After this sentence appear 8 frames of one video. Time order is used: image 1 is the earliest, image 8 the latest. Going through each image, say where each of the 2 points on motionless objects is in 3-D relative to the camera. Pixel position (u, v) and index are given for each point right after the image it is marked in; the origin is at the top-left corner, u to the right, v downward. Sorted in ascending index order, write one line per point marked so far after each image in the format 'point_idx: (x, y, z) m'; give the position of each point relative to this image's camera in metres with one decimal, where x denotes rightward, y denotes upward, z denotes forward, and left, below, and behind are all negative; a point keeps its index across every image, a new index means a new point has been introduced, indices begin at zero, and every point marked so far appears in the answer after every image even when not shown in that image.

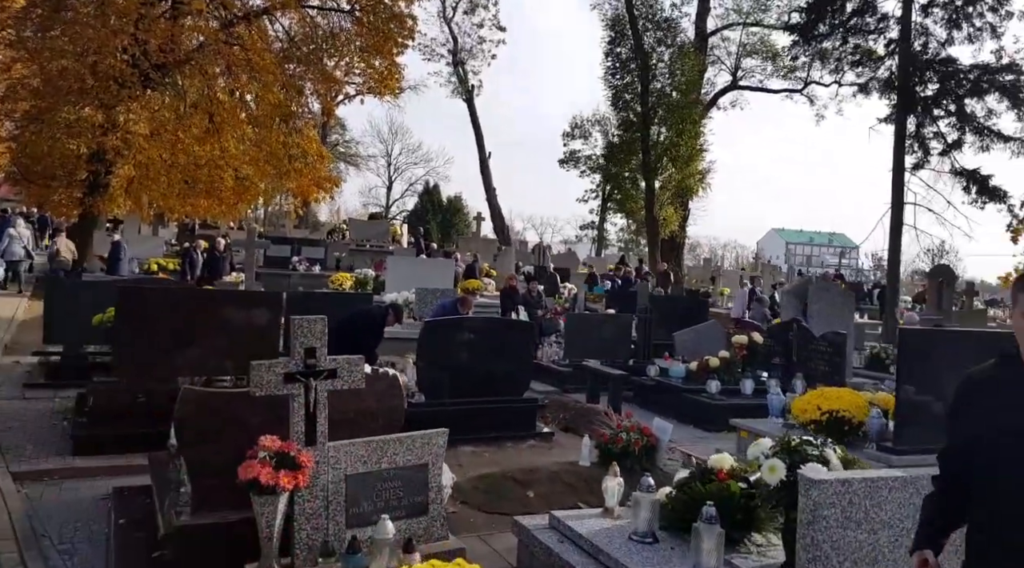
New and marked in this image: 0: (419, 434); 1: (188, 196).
0: (-0.5, -0.8, +4.2) m
1: (-6.1, +1.6, +14.6) m
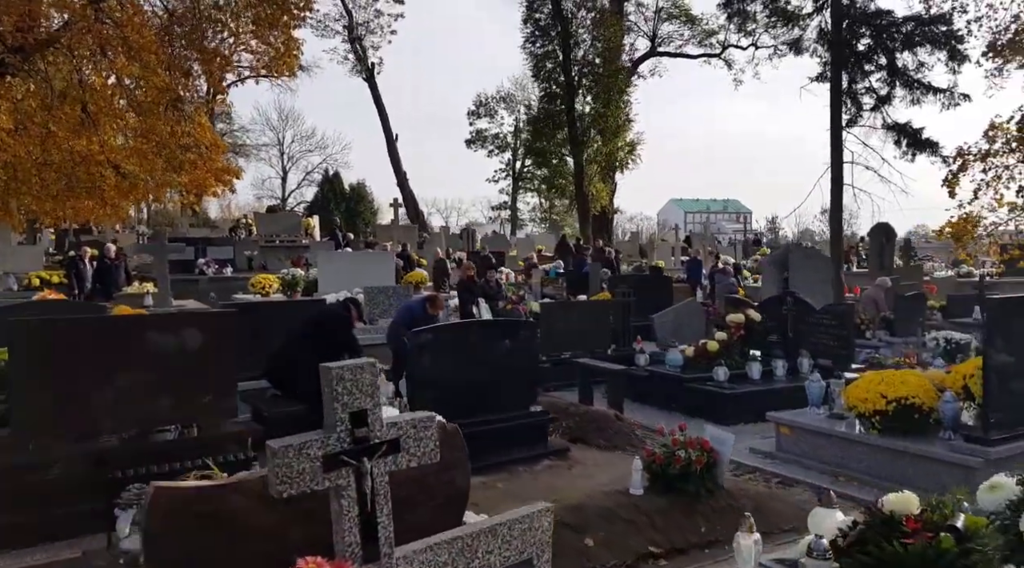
0: (0.0, -0.8, +2.9) m
1: (-7.0, +1.3, +12.5) m
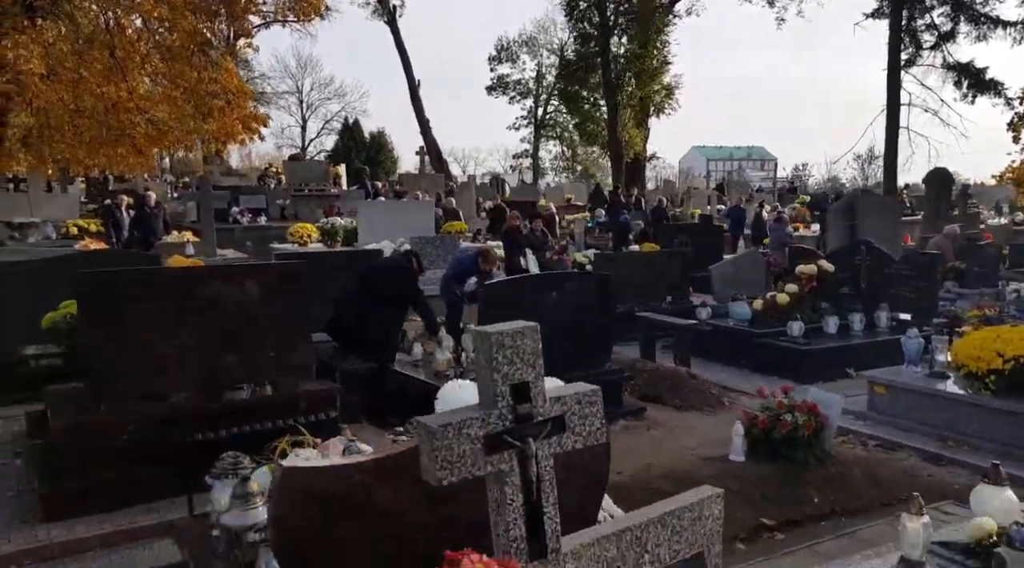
0: (+0.5, -0.7, +2.5) m
1: (-6.2, +2.1, +12.1) m
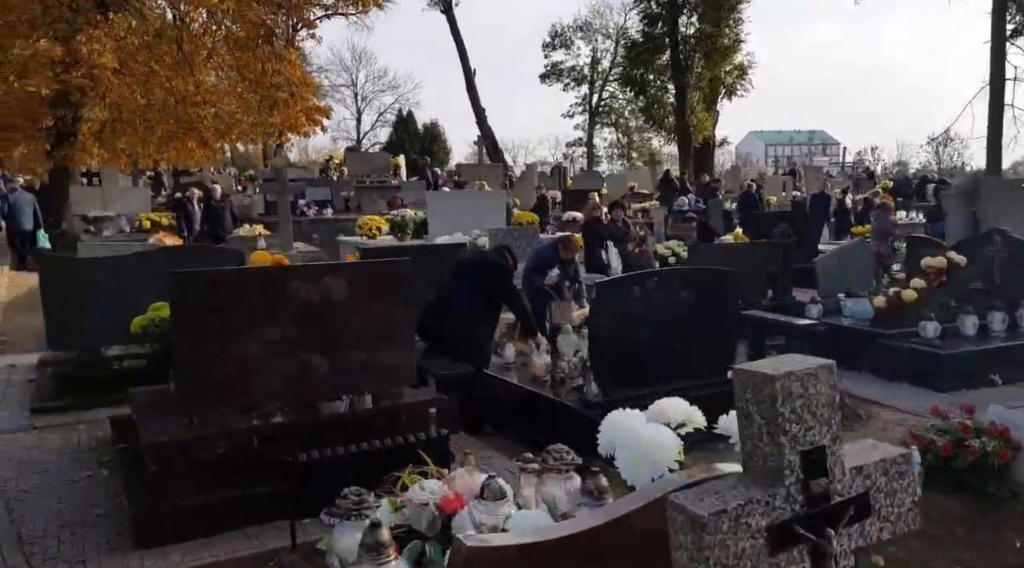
0: (+1.1, -0.7, +1.8) m
1: (-5.0, +2.1, +11.8) m
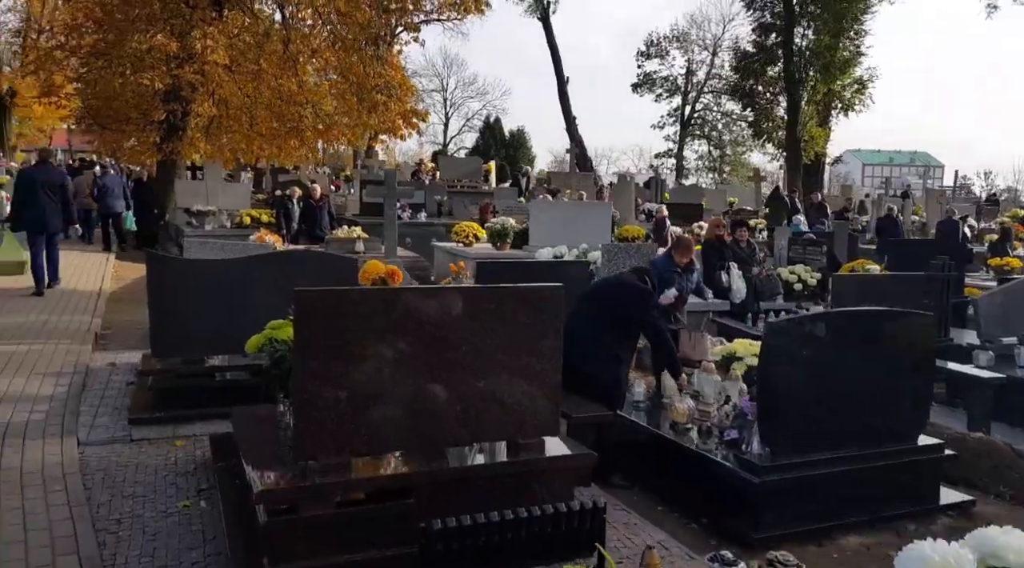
0: (+1.6, -0.9, +0.9) m
1: (-3.4, +2.1, +11.4) m
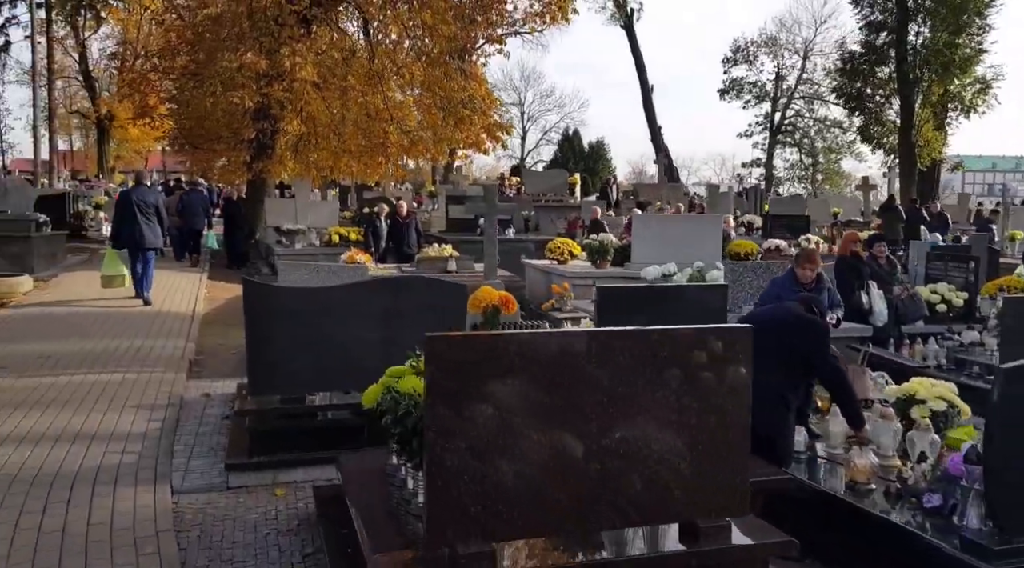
0: (+2.1, -1.1, -0.1) m
1: (-1.9, +1.8, +10.9) m
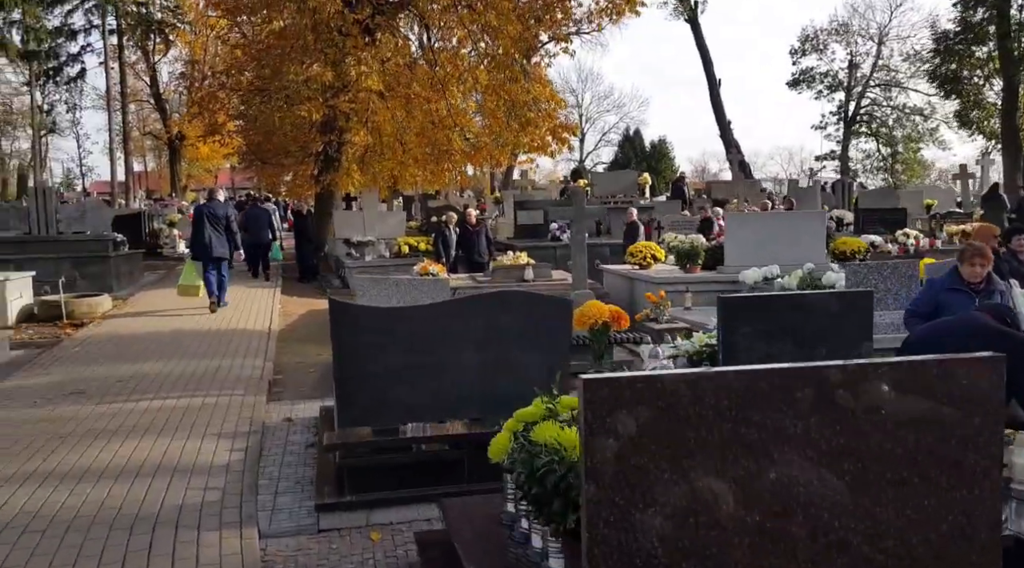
0: (+2.4, -1.1, -1.1) m
1: (-0.8, +1.6, +10.3) m
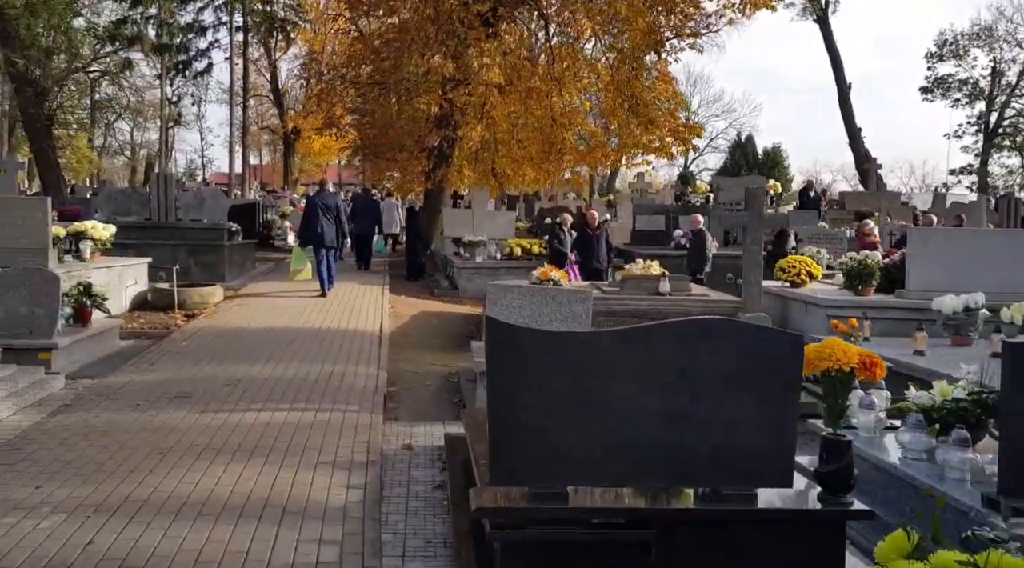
0: (+2.8, -1.3, -2.8) m
1: (+1.0, +1.4, +8.8) m
